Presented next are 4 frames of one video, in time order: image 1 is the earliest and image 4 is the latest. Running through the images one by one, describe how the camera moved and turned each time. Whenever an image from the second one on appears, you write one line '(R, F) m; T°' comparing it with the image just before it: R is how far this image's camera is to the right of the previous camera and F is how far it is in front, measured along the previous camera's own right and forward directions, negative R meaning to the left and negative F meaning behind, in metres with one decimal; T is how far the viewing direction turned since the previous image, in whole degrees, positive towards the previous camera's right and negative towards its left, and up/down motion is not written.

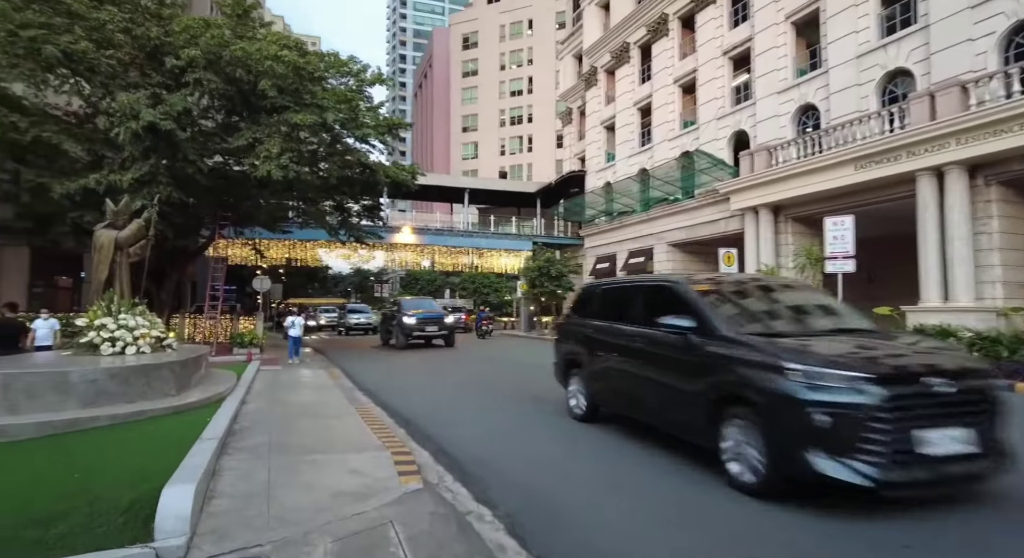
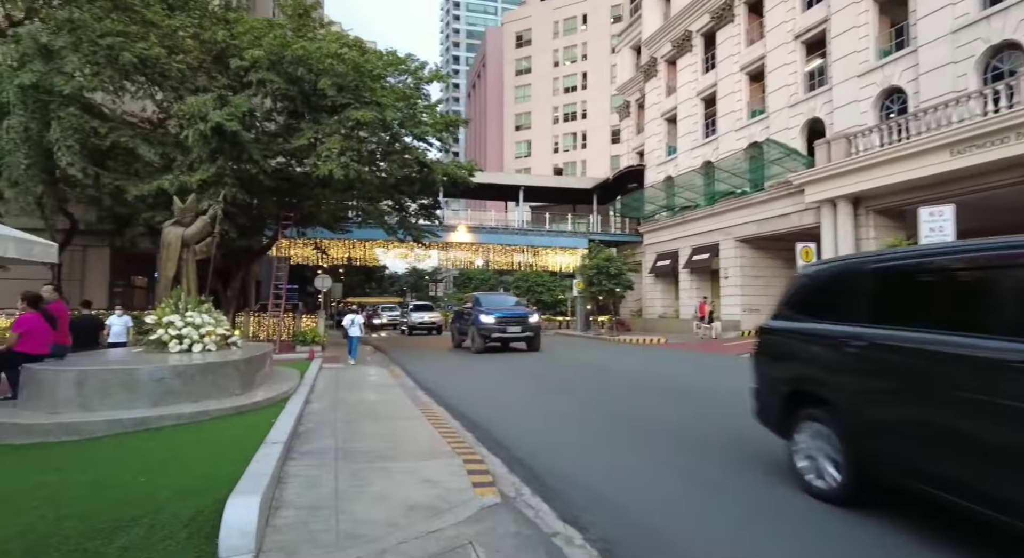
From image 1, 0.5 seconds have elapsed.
(-0.3, +0.5) m; -5°
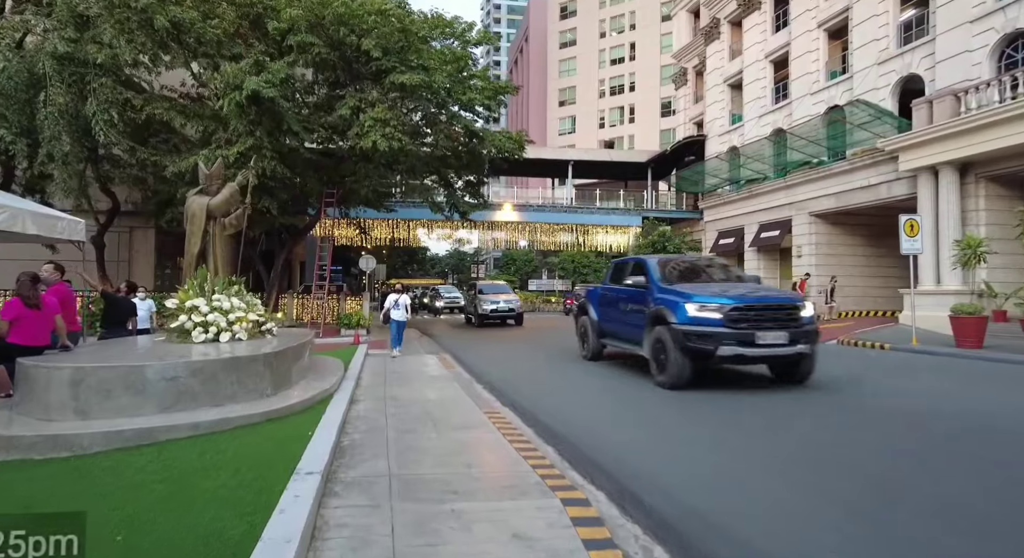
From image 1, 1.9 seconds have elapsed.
(-0.5, +1.5) m; -4°
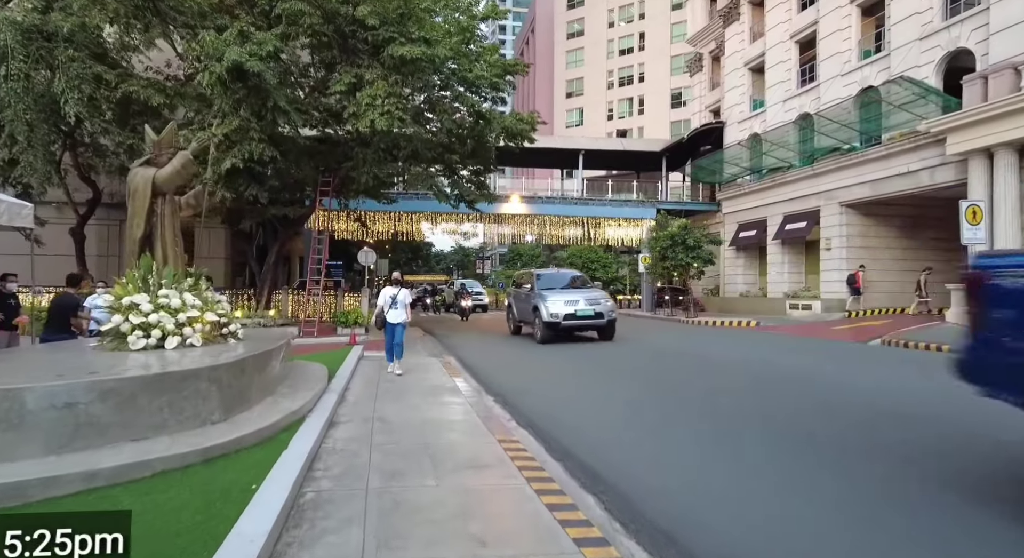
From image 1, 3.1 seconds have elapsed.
(-0.2, +1.5) m; -1°
